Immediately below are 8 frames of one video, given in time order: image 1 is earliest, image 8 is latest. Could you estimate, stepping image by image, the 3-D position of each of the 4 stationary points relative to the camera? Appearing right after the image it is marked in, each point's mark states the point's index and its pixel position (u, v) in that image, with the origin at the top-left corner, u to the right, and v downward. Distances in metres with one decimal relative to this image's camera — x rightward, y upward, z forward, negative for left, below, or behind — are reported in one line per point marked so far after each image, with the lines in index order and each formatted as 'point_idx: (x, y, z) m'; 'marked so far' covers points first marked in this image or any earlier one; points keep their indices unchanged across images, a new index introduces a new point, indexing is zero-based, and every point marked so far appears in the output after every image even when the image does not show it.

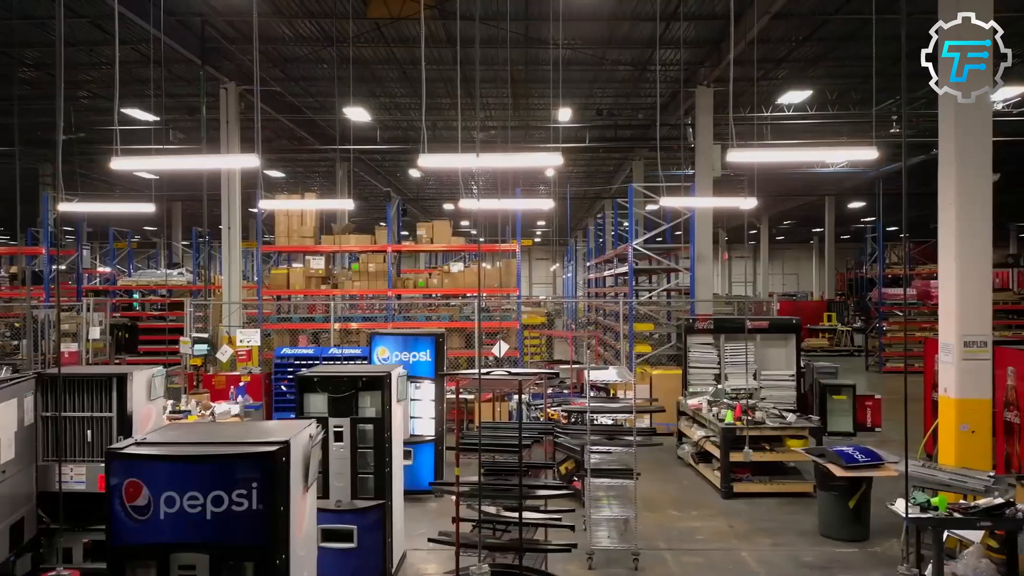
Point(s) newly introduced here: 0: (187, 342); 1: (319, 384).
0: (-5.0, -0.8, +9.0) m
1: (-1.4, -0.7, +4.3) m
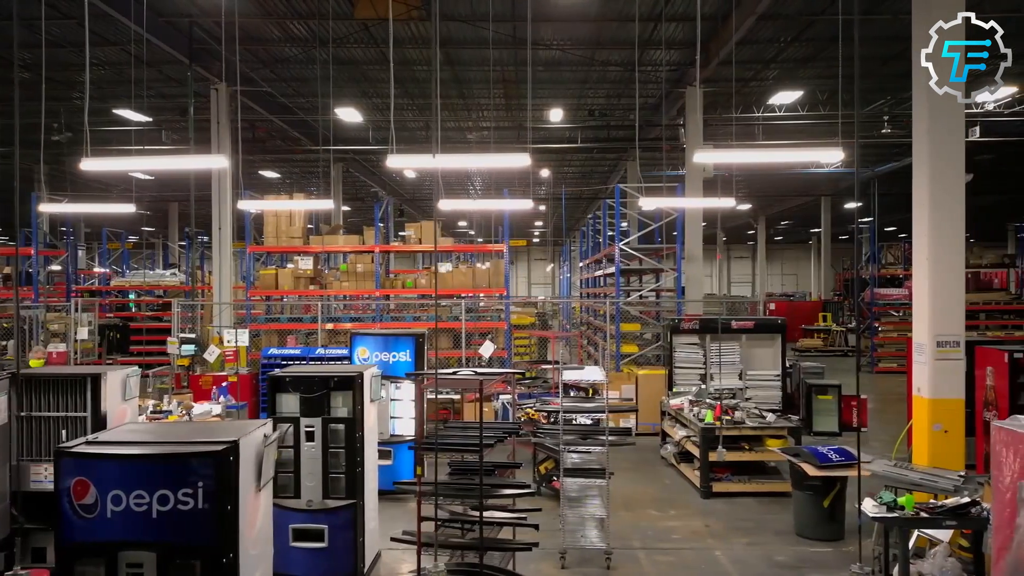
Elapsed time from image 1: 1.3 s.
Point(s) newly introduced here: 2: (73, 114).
0: (-5.3, -0.8, +9.0) m
1: (-1.6, -0.7, +4.3) m
2: (-10.6, +4.2, +14.0) m
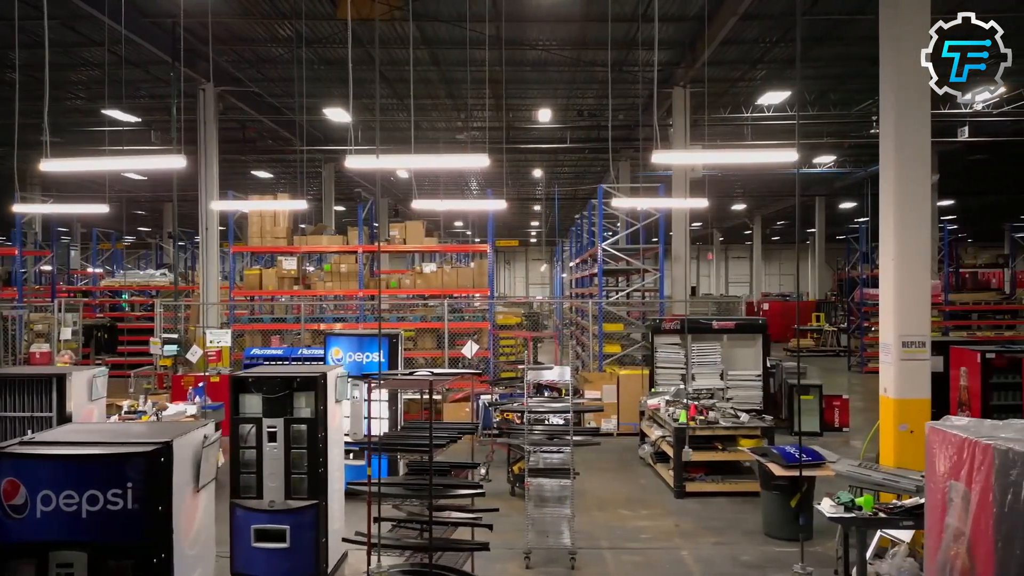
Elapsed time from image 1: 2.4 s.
0: (-5.5, -0.9, +9.0) m
1: (-1.9, -0.7, +4.3) m
2: (-10.9, +4.2, +14.0) m
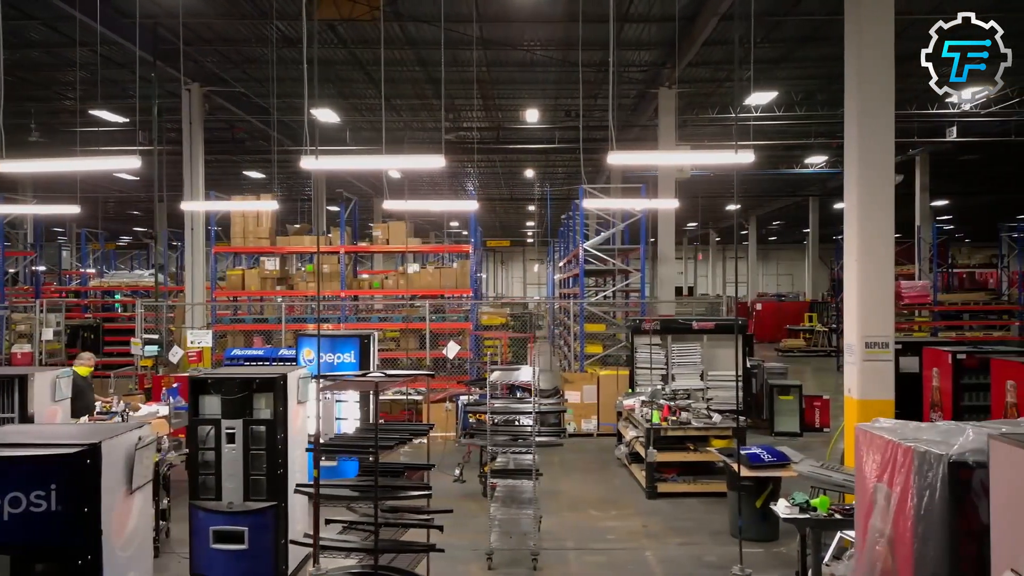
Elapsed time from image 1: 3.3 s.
0: (-5.8, -0.9, +9.0) m
1: (-2.2, -0.7, +4.3) m
2: (-11.2, +4.1, +14.0) m
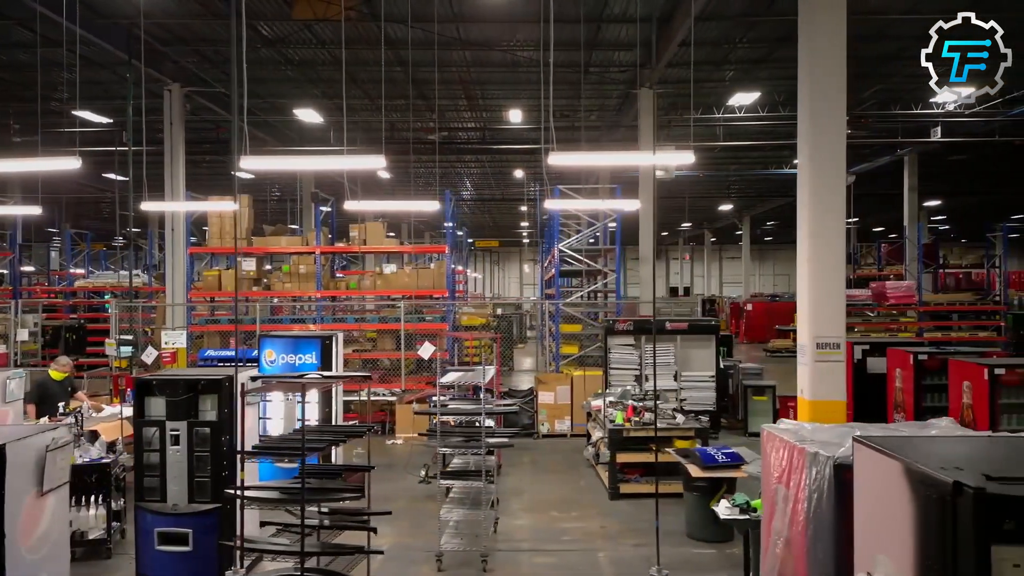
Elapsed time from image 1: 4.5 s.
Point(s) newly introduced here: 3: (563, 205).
0: (-6.2, -0.9, +9.0) m
1: (-2.6, -0.7, +4.3) m
2: (-11.6, +4.1, +14.0) m
3: (+0.9, +1.5, +10.6) m
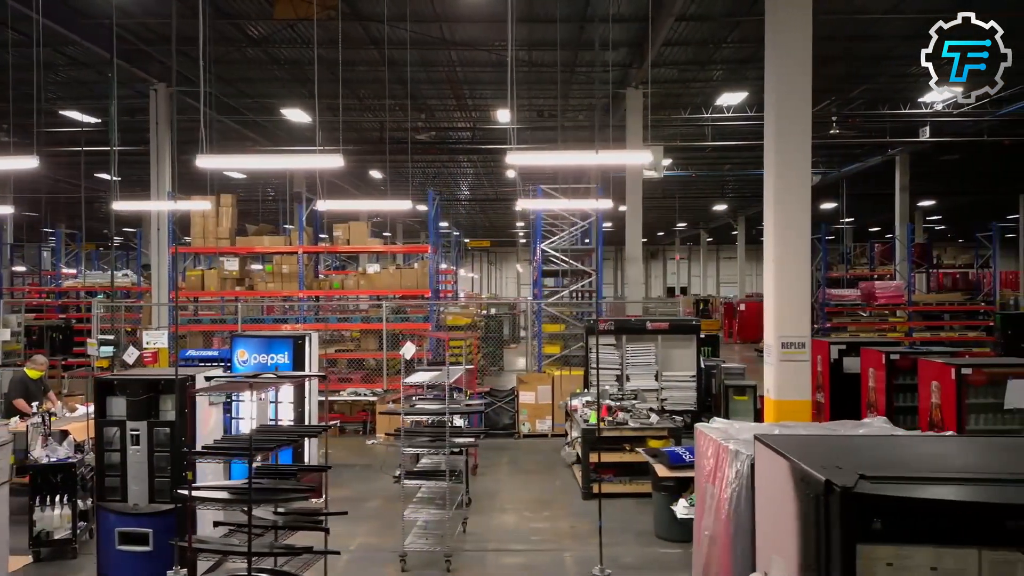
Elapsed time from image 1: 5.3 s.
0: (-6.5, -0.9, +9.0) m
1: (-2.9, -0.7, +4.3) m
2: (-11.9, +4.1, +14.0) m
3: (+0.6, +1.5, +10.6) m
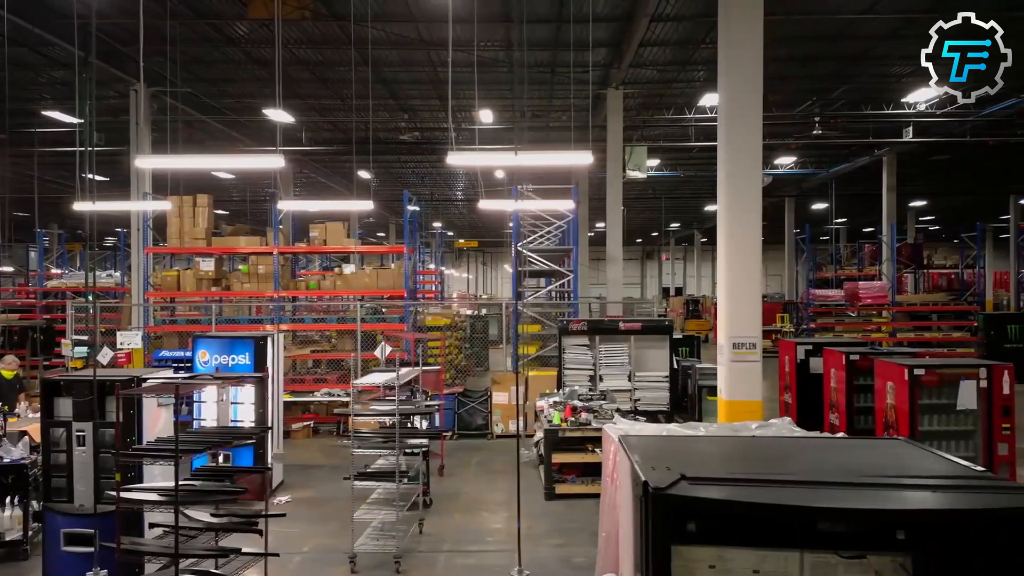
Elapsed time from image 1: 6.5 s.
0: (-6.9, -0.9, +9.0) m
1: (-3.3, -0.7, +4.3) m
2: (-12.3, +4.1, +13.9) m
3: (+0.2, +1.5, +10.6) m
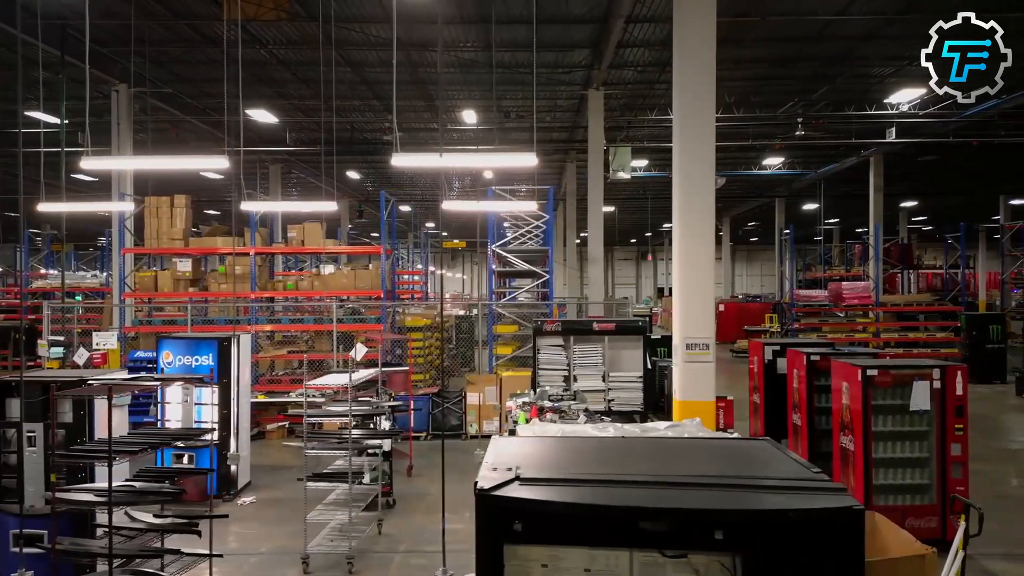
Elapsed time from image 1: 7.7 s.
0: (-7.3, -0.9, +9.0) m
1: (-3.7, -0.7, +4.3) m
2: (-12.7, +4.1, +13.9) m
3: (-0.2, +1.5, +10.6) m
